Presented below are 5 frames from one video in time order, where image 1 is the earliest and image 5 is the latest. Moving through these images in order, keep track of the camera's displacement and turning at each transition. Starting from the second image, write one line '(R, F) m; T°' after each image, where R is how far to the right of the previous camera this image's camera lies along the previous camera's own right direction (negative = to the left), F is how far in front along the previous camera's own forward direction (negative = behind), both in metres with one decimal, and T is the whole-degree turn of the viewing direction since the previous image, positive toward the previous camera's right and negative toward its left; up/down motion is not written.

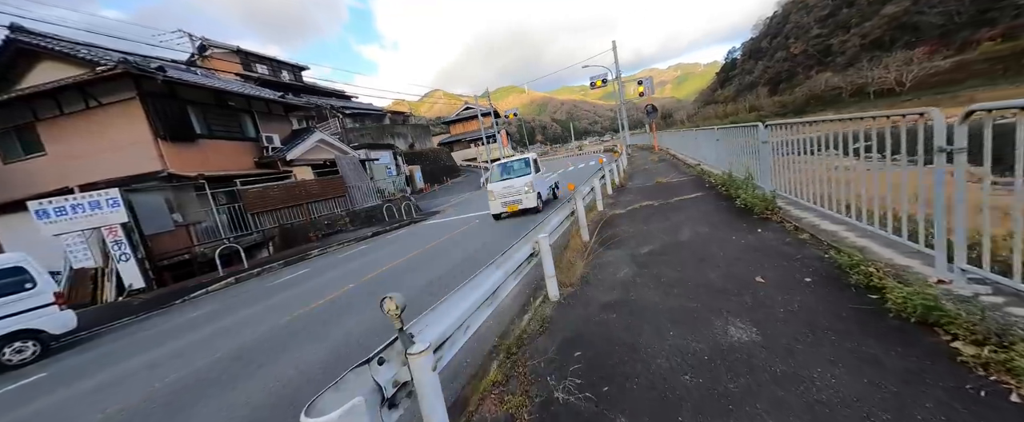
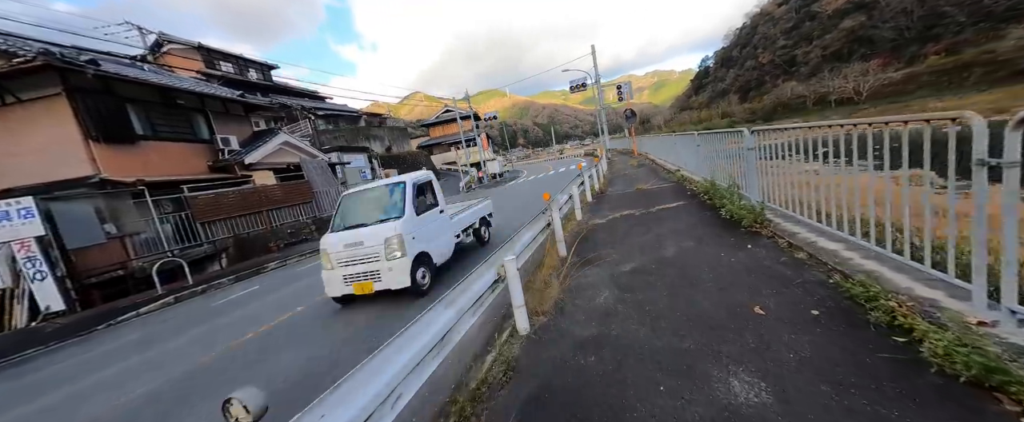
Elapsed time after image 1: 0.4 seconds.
(+0.2, +0.5) m; +3°
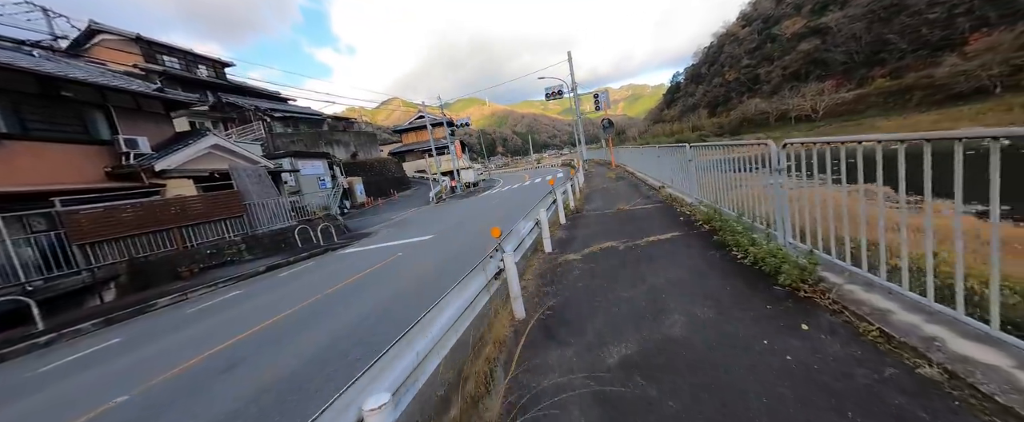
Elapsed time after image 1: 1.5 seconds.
(+0.4, +1.5) m; +4°
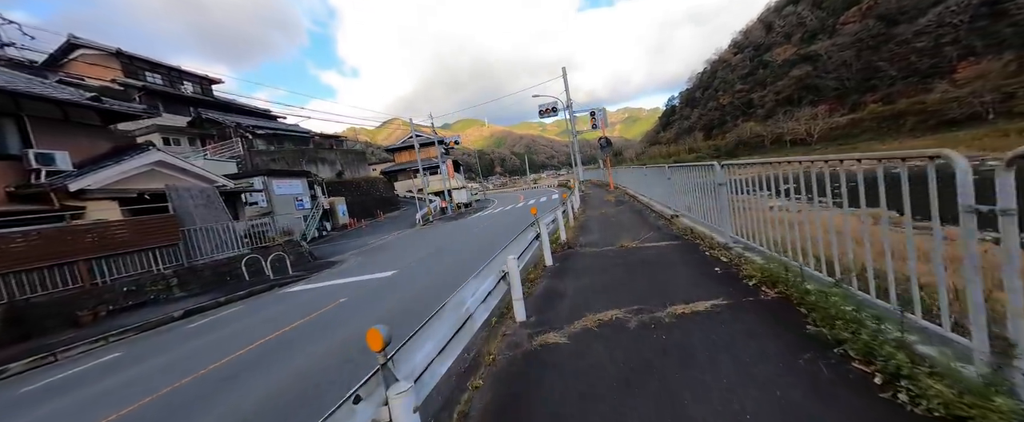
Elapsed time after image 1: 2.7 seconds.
(+0.4, +1.8) m; 0°
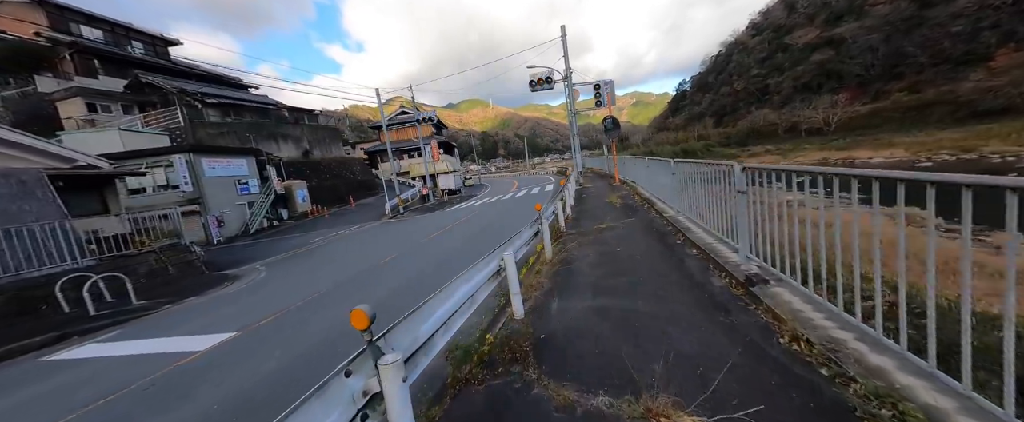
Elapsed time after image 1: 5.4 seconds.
(+1.1, +4.0) m; 0°
